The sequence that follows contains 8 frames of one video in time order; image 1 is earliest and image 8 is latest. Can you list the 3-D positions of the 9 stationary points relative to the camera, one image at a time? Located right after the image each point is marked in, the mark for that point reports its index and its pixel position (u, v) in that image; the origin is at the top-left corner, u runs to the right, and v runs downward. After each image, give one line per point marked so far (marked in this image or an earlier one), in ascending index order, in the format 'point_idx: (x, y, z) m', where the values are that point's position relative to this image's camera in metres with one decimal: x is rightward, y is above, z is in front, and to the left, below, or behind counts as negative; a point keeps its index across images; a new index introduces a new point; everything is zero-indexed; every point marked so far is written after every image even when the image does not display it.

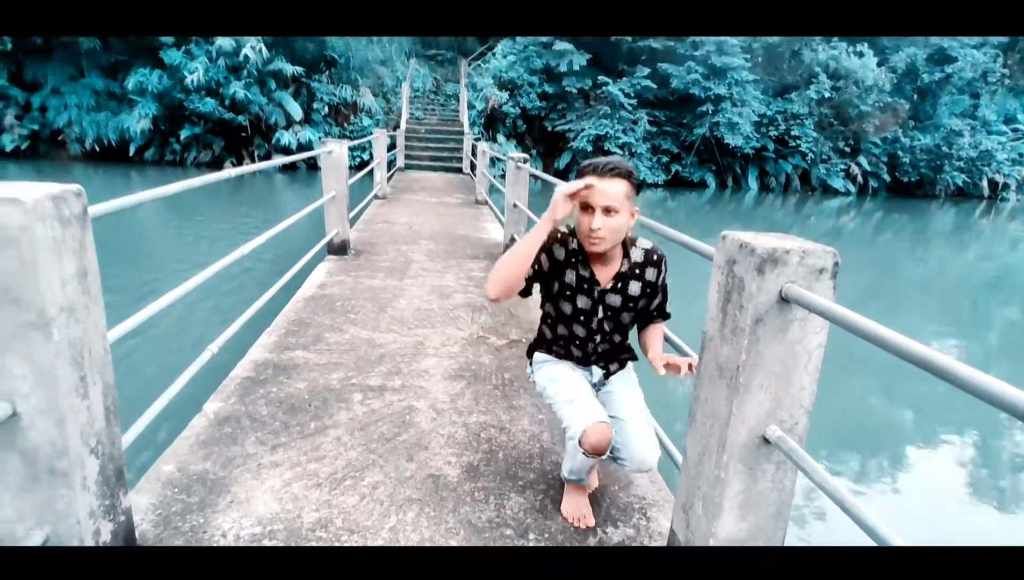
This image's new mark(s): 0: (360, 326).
0: (-0.7, -0.2, +2.8) m
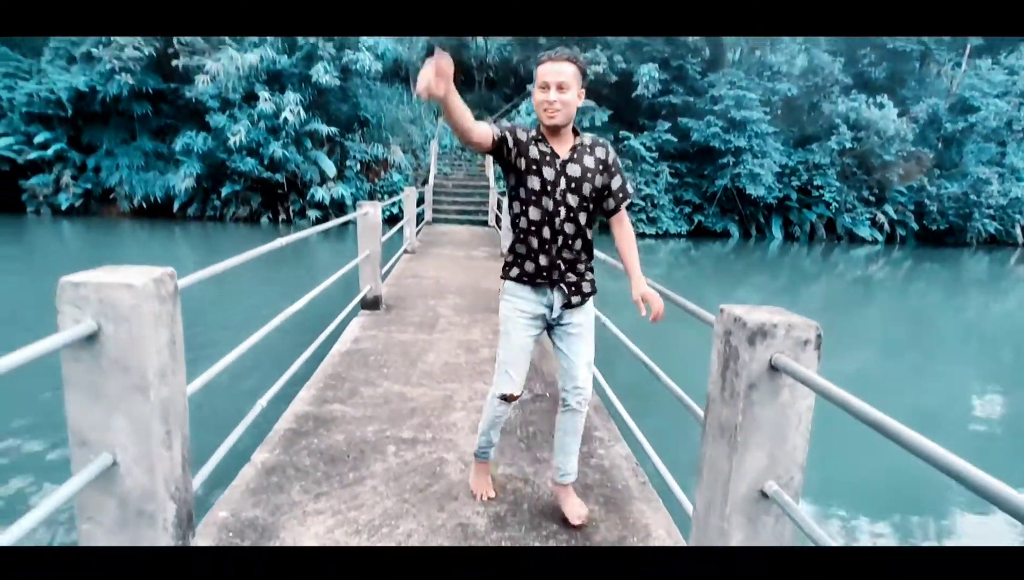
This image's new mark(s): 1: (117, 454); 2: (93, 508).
0: (-0.6, -0.4, +2.9) m
1: (-0.7, -0.3, +1.2) m
2: (-0.8, -0.4, +1.2) m
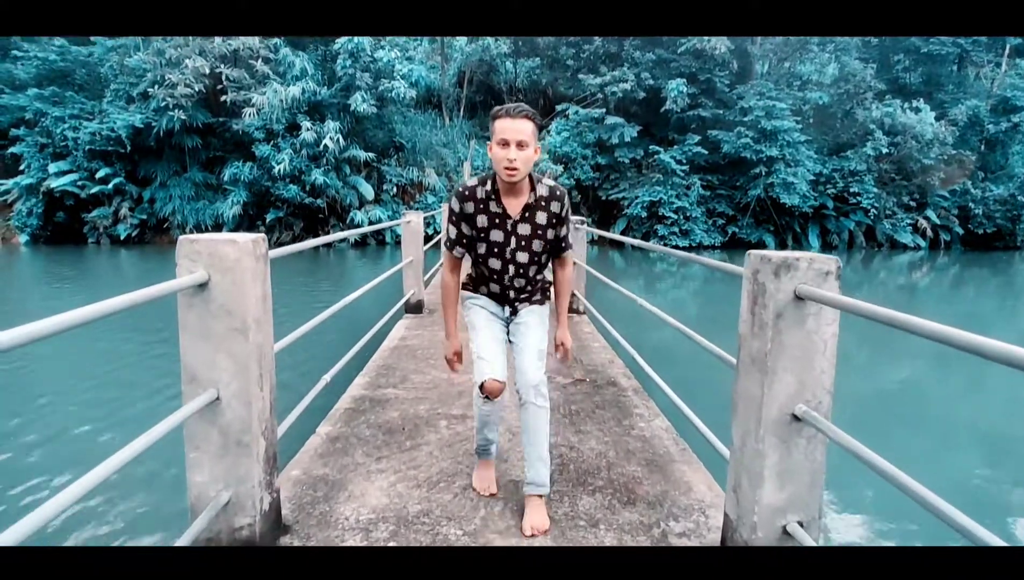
0: (-0.4, -0.4, +3.1) m
1: (-0.6, -0.2, +1.3) m
2: (-0.7, -0.3, +1.3) m
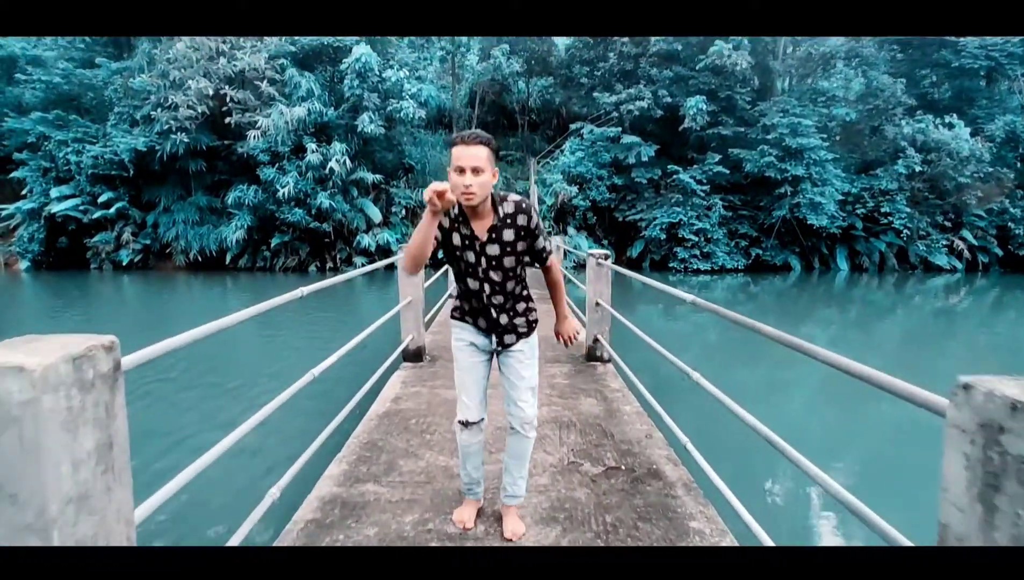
0: (-0.3, -0.6, +2.5) m
1: (-0.6, -0.4, +0.7) m
2: (-0.7, -0.5, +0.8) m
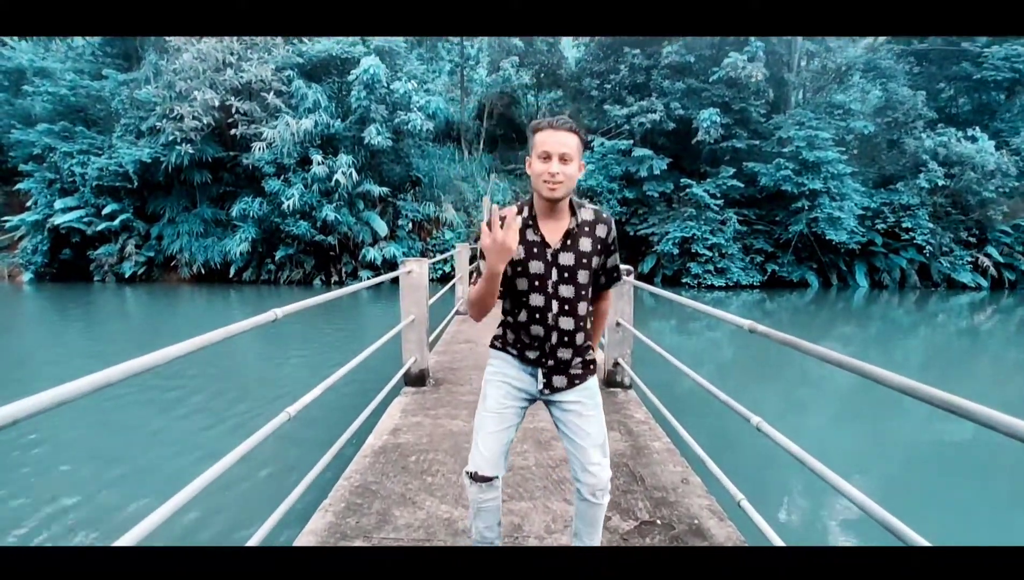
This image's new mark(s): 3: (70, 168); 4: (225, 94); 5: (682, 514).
0: (-0.2, -0.7, +2.1) m
1: (-0.6, -0.4, +0.4) m
2: (-0.6, -0.5, +0.4) m
3: (-9.6, +2.7, +13.5) m
4: (-5.9, +4.0, +12.8) m
5: (+0.5, -0.7, +2.0) m
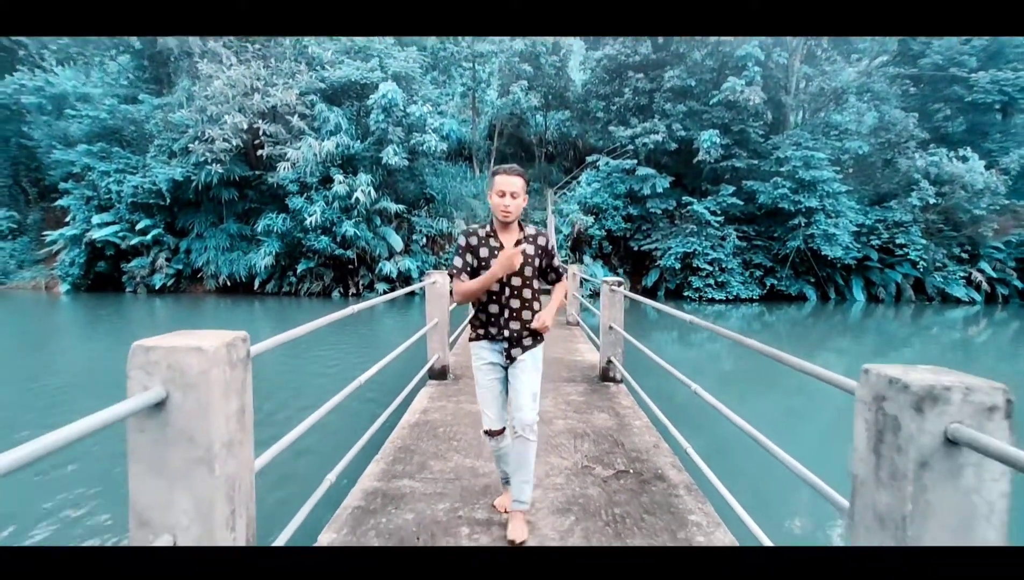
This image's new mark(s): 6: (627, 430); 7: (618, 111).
0: (-0.2, -0.7, +2.7) m
1: (-0.6, -0.4, +1.0) m
2: (-0.6, -0.5, +1.0) m
3: (-9.4, +2.4, +14.3) m
4: (-5.7, +3.8, +13.6) m
5: (+0.6, -0.7, +2.6) m
6: (+0.6, -0.7, +3.1) m
7: (+2.5, +4.3, +14.7) m
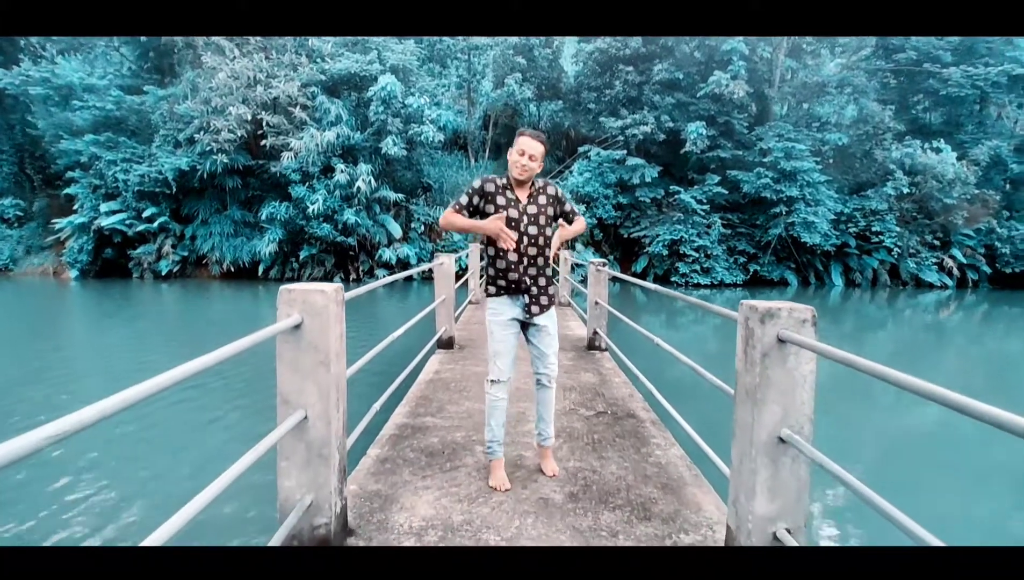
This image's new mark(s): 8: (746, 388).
0: (-0.2, -0.6, +3.3) m
1: (-0.5, -0.3, +1.6) m
2: (-0.6, -0.4, +1.6) m
3: (-9.5, +2.8, +14.8) m
4: (-5.8, +4.1, +14.1) m
5: (+0.6, -0.6, +3.2) m
6: (+0.6, -0.6, +3.7) m
7: (+2.4, +4.6, +15.2) m
8: (+0.6, -0.2, +1.5) m
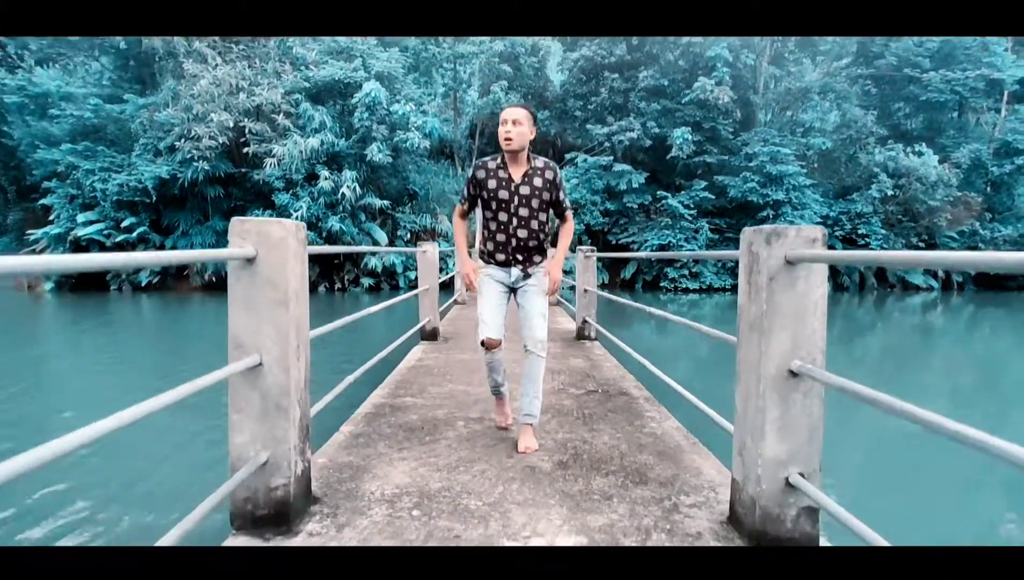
0: (-0.3, -0.5, +3.2) m
1: (-0.6, -0.2, +1.5) m
2: (-0.6, -0.3, +1.5) m
3: (-9.9, +2.5, +14.5) m
4: (-6.2, +3.9, +13.9) m
5: (+0.5, -0.5, +3.1) m
6: (+0.5, -0.4, +3.6) m
7: (+2.0, +4.4, +15.2) m
8: (+0.5, -0.1, +1.4) m
